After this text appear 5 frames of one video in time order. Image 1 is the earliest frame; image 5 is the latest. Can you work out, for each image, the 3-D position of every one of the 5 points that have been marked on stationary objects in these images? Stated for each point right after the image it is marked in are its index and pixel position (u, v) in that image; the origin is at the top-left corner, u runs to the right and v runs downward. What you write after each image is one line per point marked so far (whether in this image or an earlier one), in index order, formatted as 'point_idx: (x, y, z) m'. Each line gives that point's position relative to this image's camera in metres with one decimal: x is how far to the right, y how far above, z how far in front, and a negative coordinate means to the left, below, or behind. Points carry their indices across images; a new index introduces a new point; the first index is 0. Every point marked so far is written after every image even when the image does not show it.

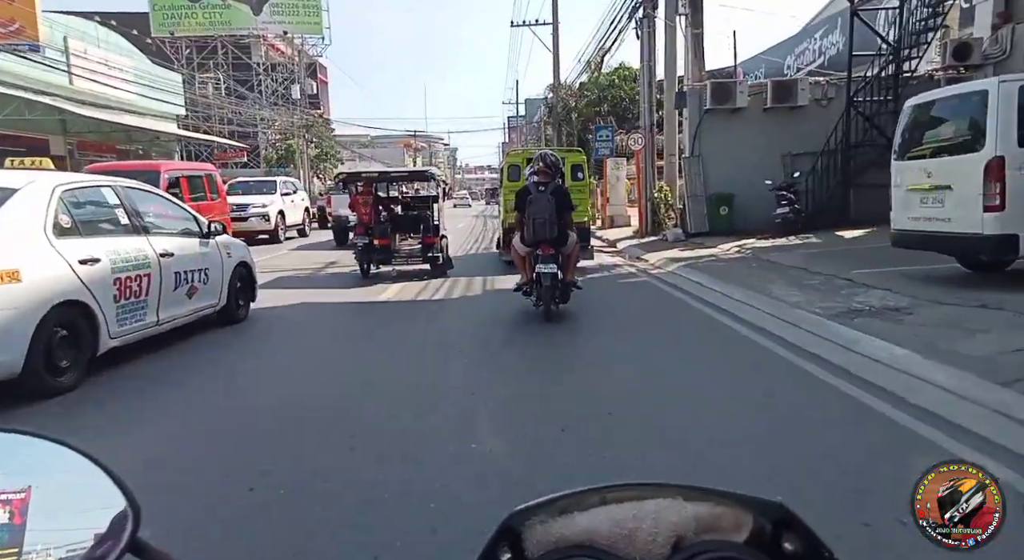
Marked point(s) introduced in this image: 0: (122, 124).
0: (-11.5, +4.6, +20.3) m
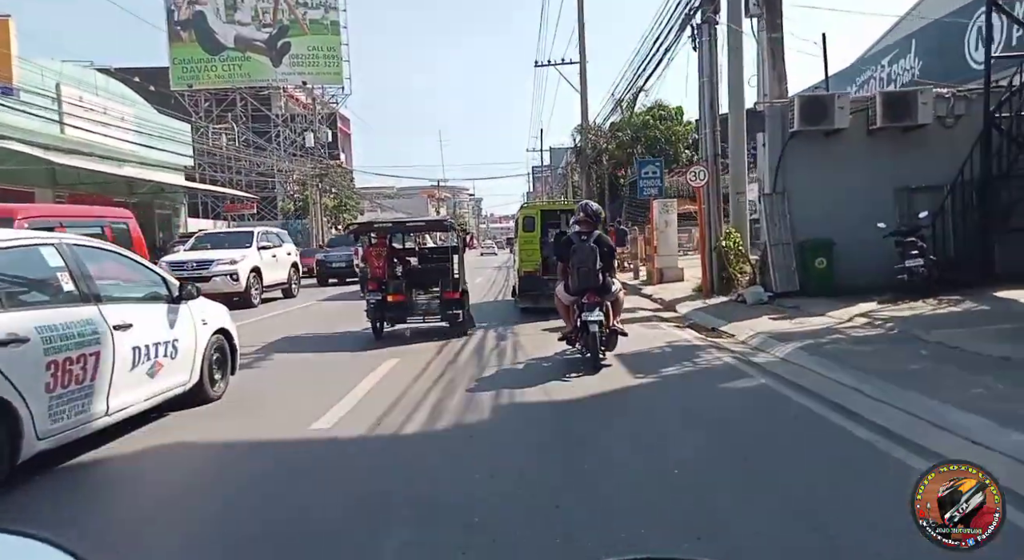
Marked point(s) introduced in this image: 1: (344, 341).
0: (-10.8, +2.9, +19.1) m
1: (-3.5, -0.9, +14.8) m
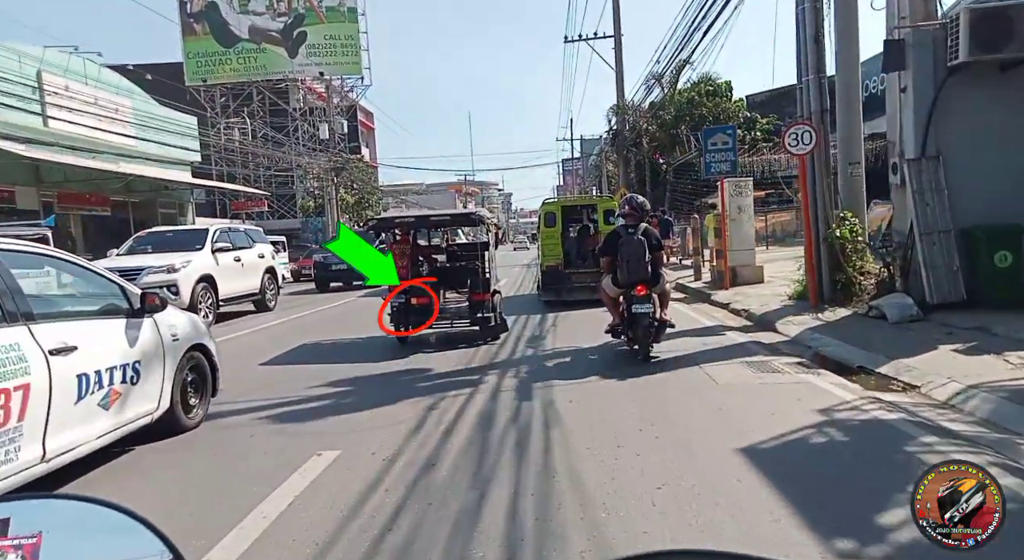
0: (-10.1, +2.8, +17.7) m
1: (-3.0, -0.9, +13.1) m
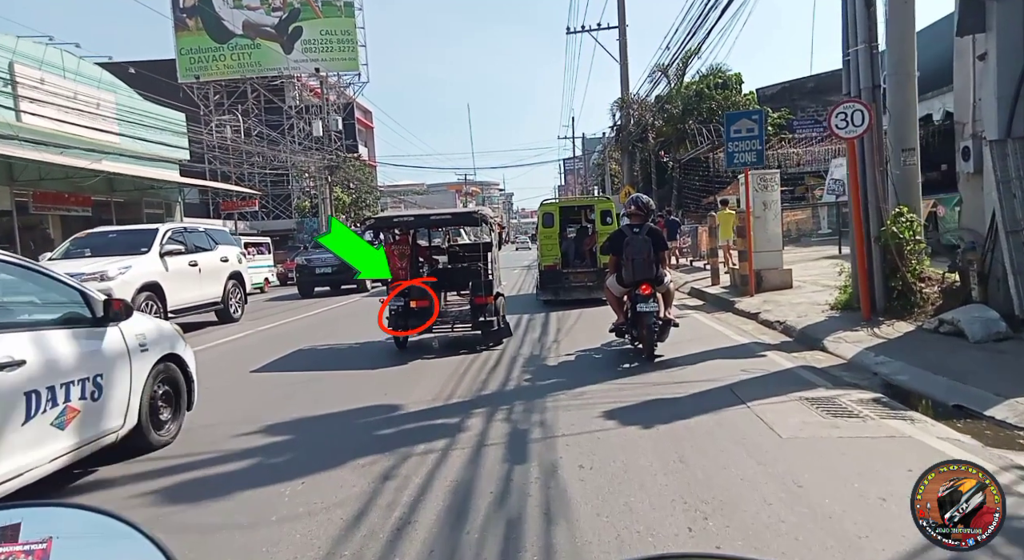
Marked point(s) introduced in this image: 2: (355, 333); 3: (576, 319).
0: (-10.1, +2.7, +16.9) m
1: (-3.0, -1.0, +12.3) m
2: (-2.8, -1.0, +12.5) m
3: (+1.2, -0.8, +12.8) m
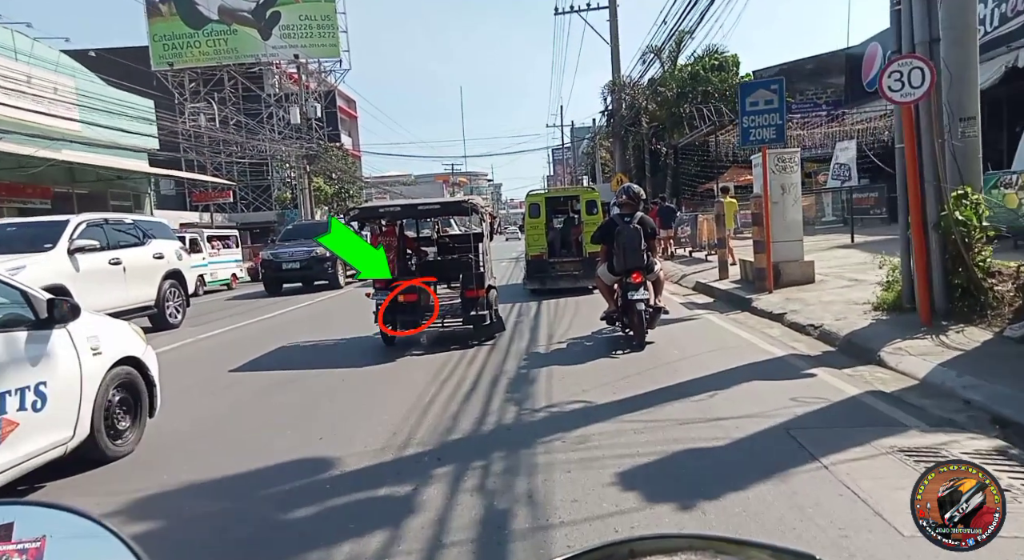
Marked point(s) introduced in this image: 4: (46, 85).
0: (-10.4, +2.8, +15.9) m
1: (-3.2, -0.9, +11.5) m
2: (-3.0, -0.9, +11.7) m
3: (+1.0, -0.6, +12.0) m
4: (-12.4, +5.2, +19.1) m
